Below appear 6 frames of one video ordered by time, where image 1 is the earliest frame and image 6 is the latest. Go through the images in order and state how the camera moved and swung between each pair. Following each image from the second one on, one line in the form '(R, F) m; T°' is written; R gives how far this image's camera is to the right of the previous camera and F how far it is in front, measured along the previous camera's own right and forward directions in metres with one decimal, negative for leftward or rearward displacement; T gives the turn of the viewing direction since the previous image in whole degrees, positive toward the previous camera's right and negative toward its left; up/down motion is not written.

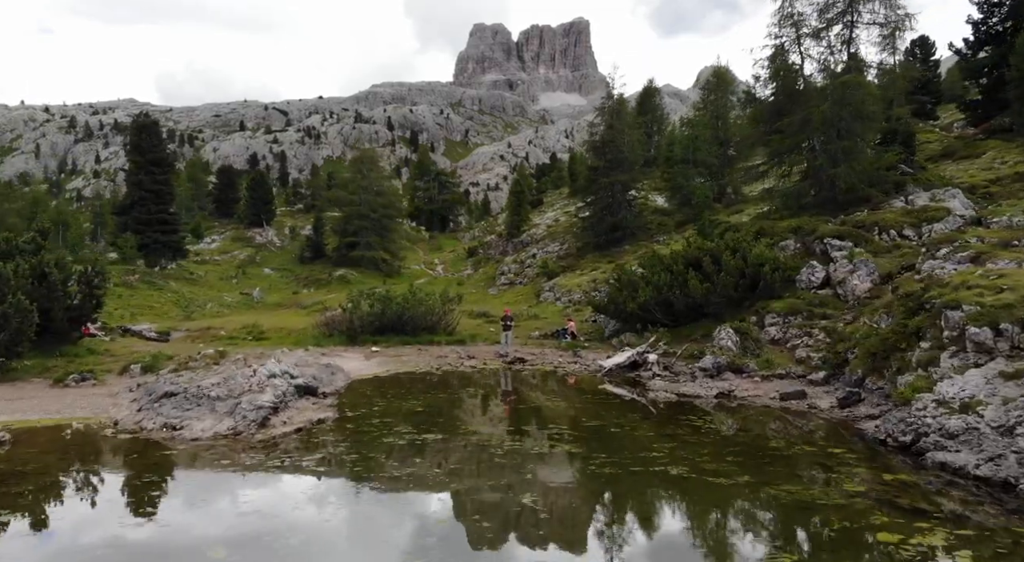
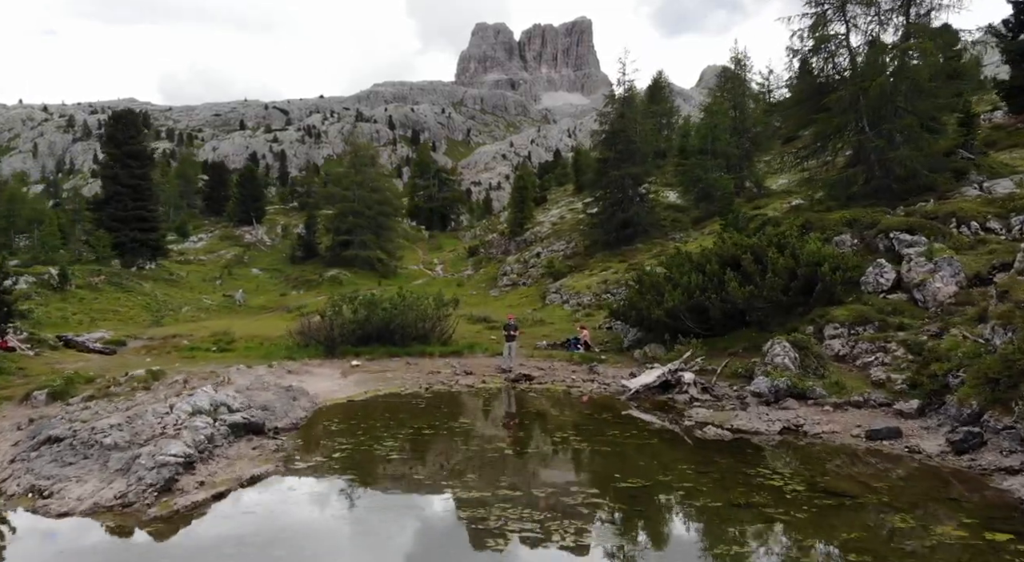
(-0.1, +5.2) m; 0°
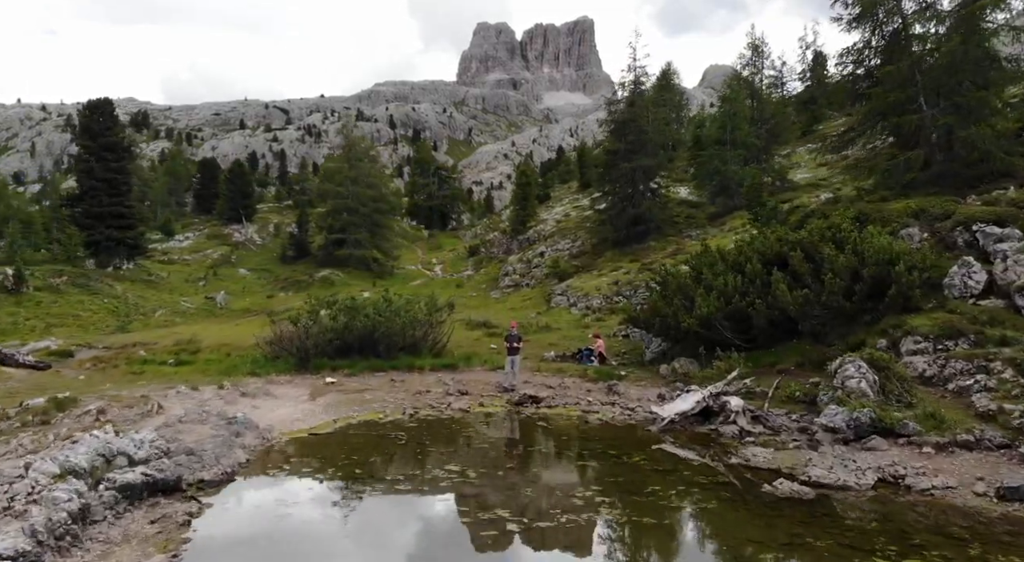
(0.0, +4.6) m; 0°
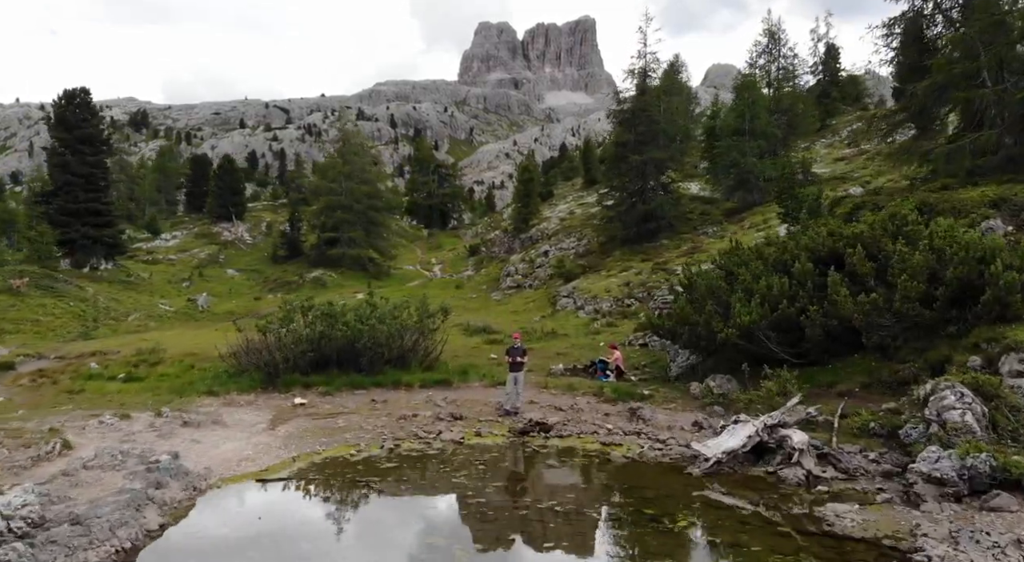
(0.0, +3.9) m; 0°
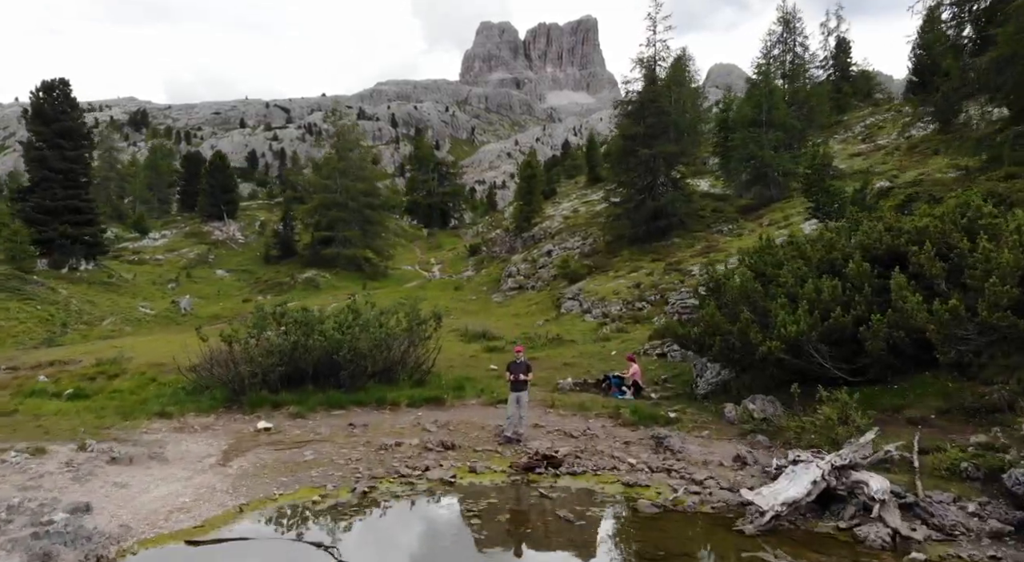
(0.0, +3.1) m; 0°
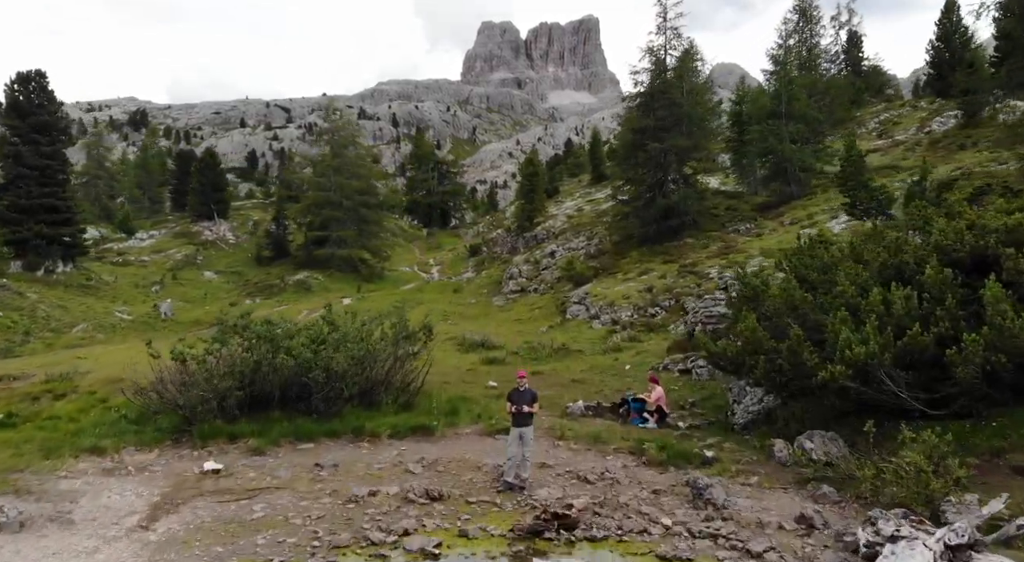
(0.0, +3.2) m; 0°
